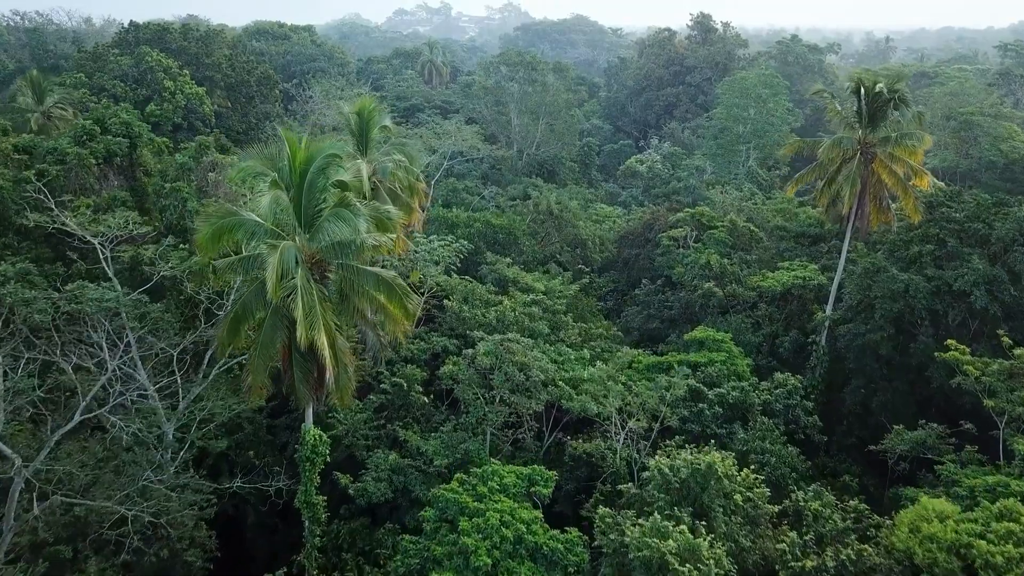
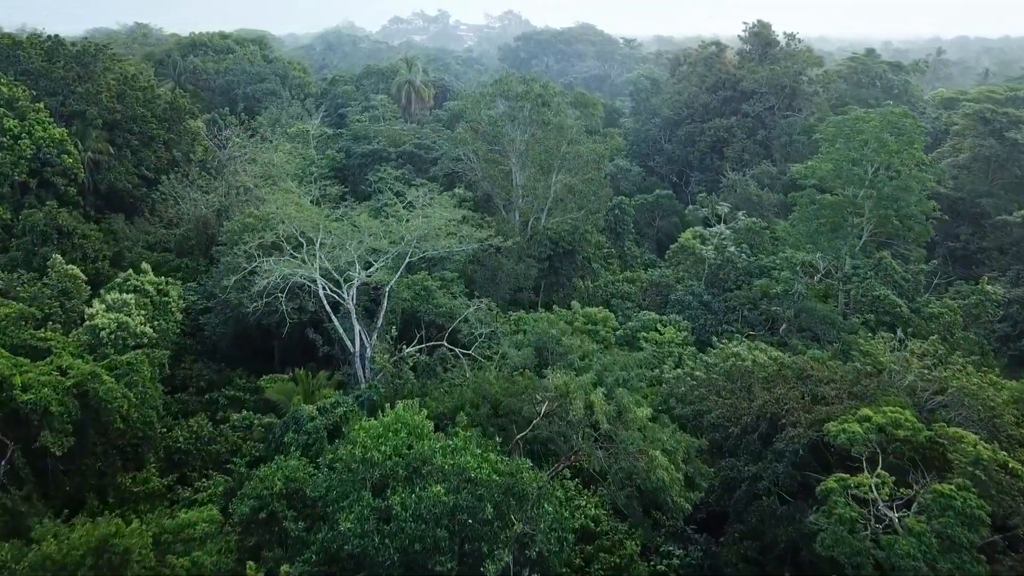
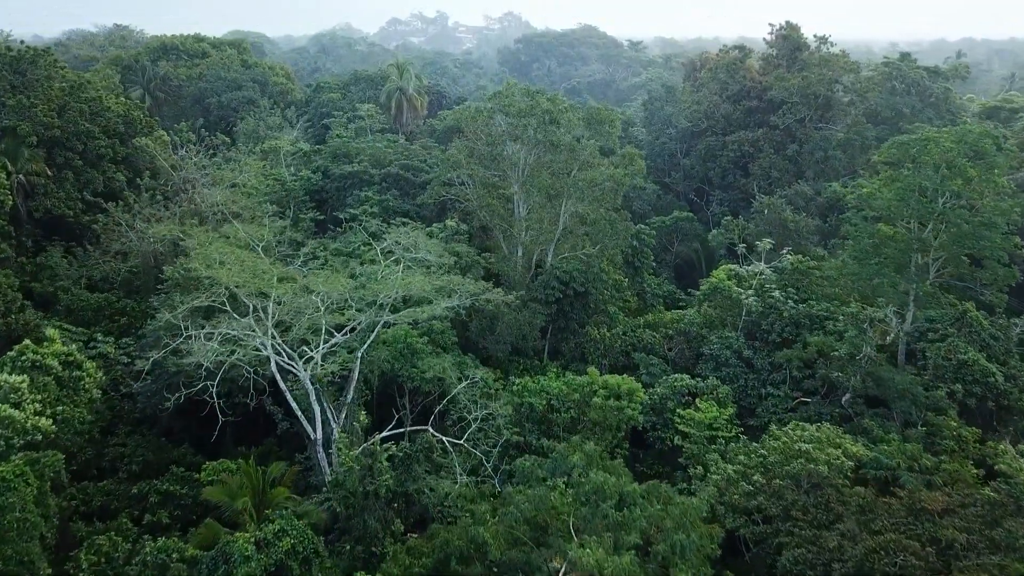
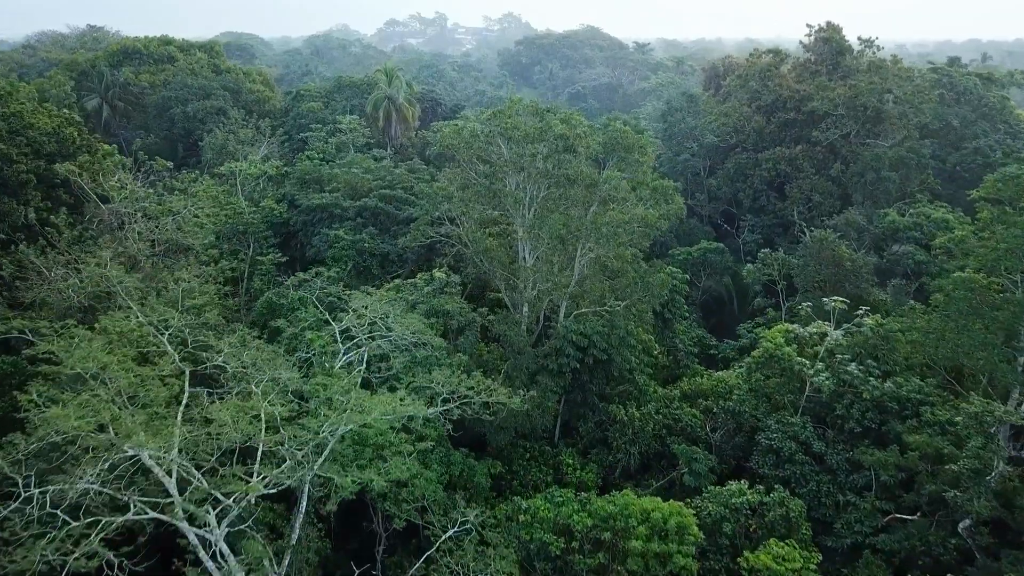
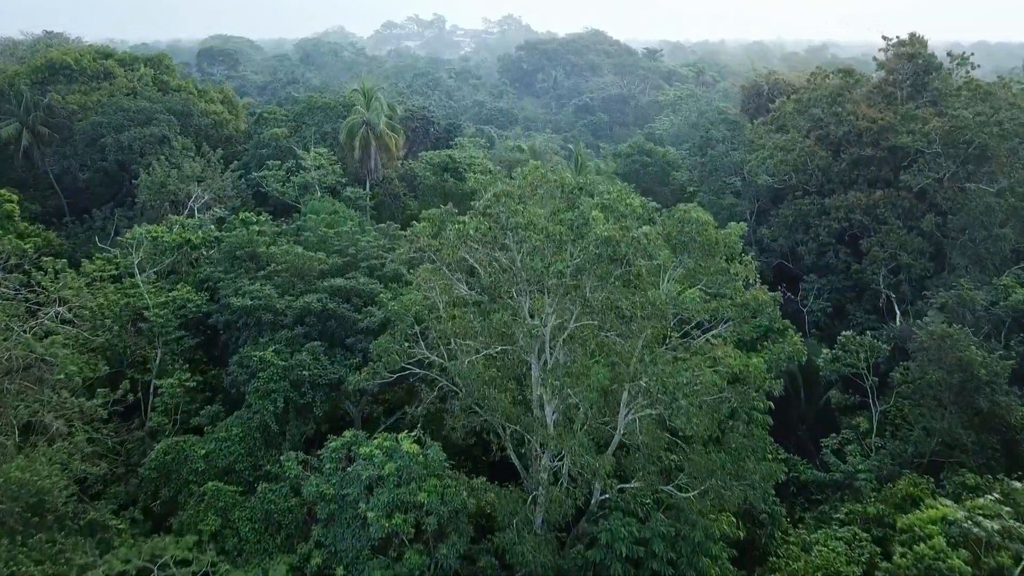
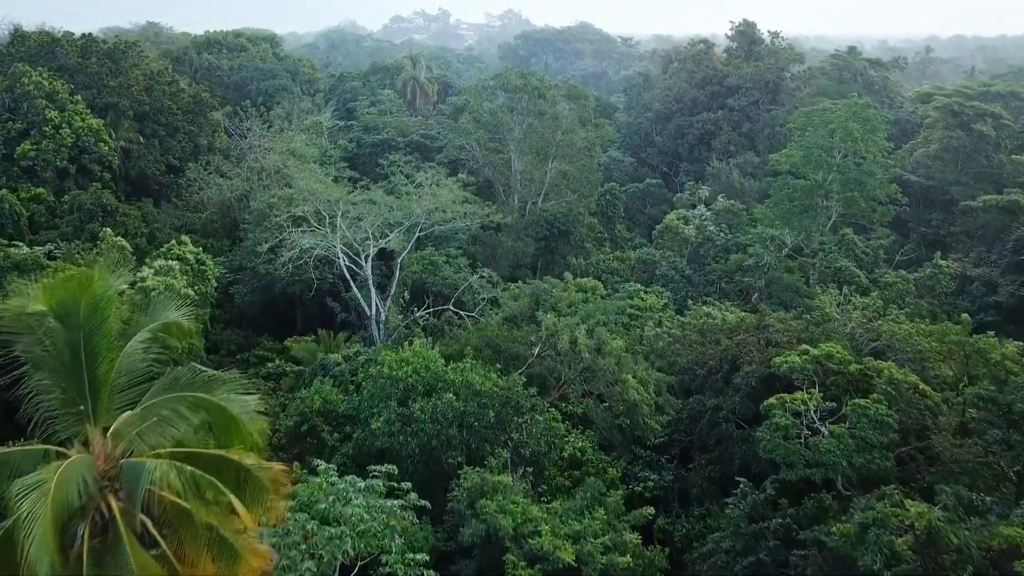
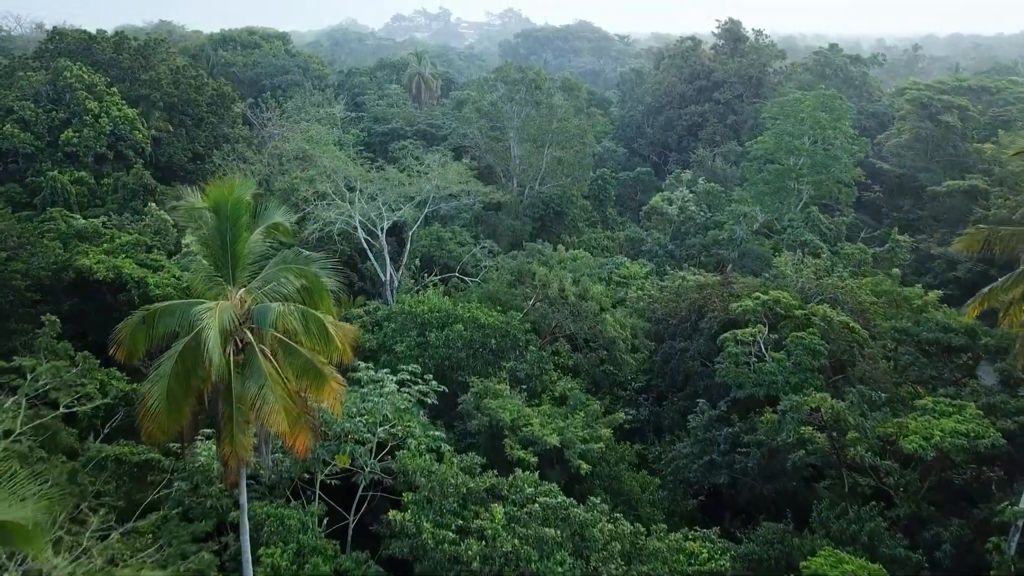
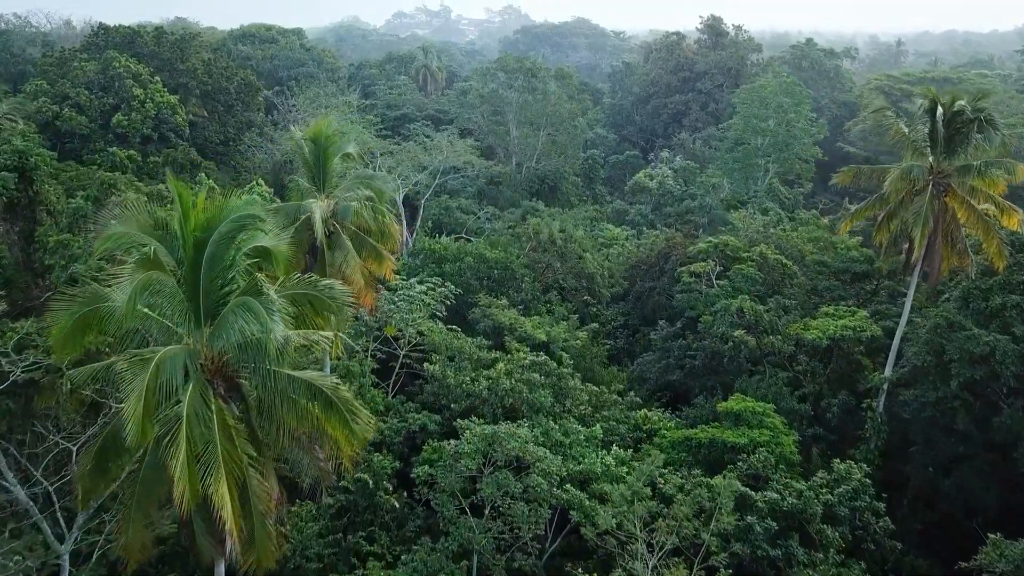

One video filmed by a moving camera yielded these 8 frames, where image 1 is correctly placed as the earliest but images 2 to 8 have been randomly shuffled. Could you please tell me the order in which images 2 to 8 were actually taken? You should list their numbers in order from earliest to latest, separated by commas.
8, 7, 6, 2, 3, 4, 5
